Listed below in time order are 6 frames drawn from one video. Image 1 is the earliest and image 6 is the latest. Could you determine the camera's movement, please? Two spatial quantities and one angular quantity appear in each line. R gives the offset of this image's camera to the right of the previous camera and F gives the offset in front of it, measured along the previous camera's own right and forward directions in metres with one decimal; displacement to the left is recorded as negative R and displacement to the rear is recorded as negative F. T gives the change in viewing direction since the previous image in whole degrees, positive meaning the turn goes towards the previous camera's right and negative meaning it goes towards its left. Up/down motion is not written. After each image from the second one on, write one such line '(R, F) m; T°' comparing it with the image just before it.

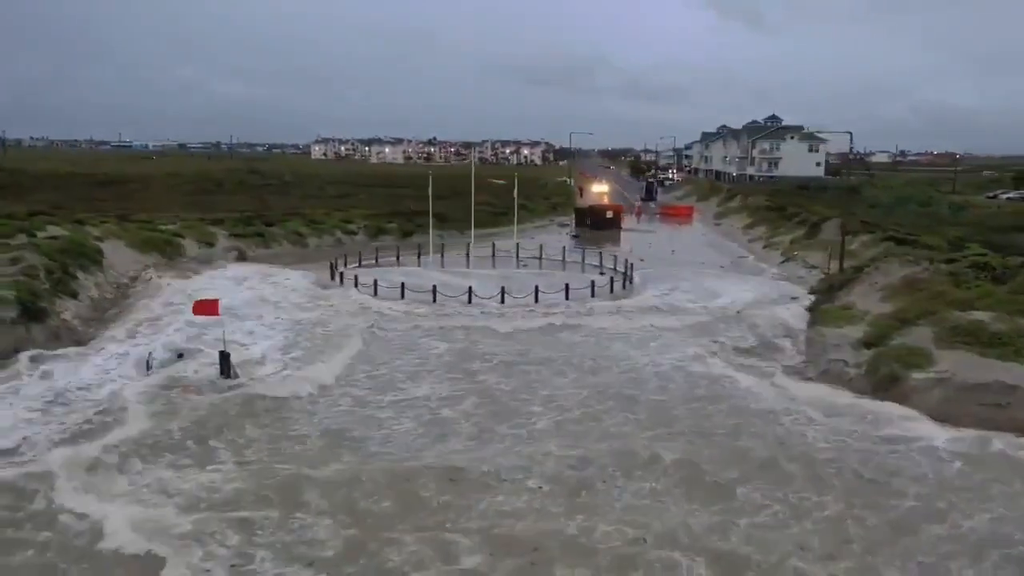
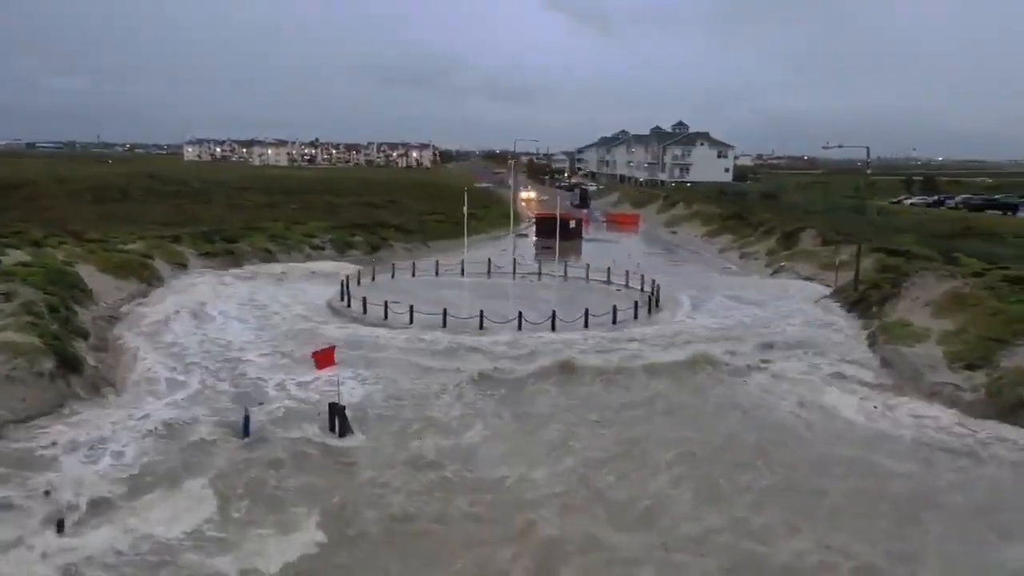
(-5.0, +1.5) m; +9°
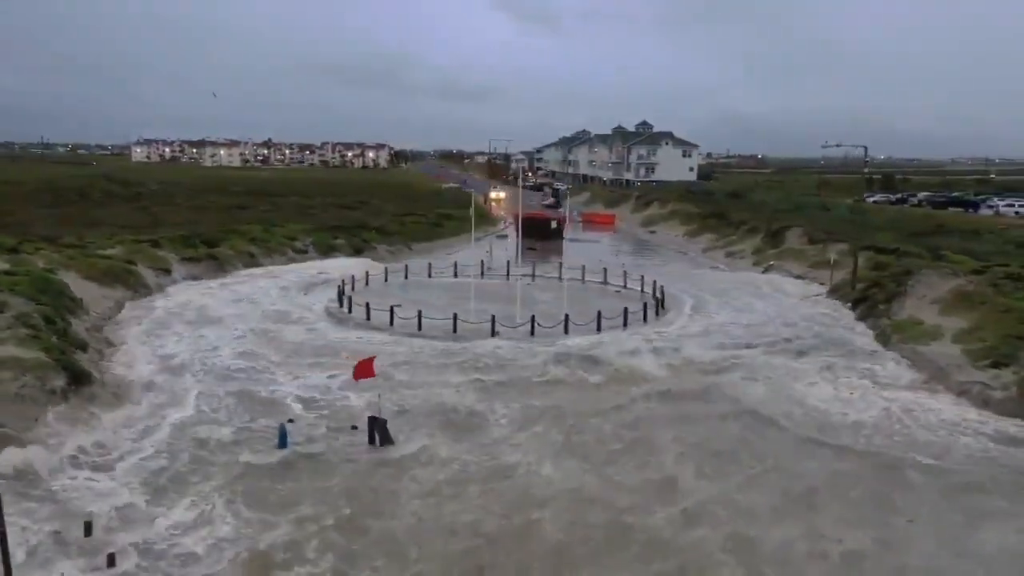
(-1.6, +0.5) m; +3°
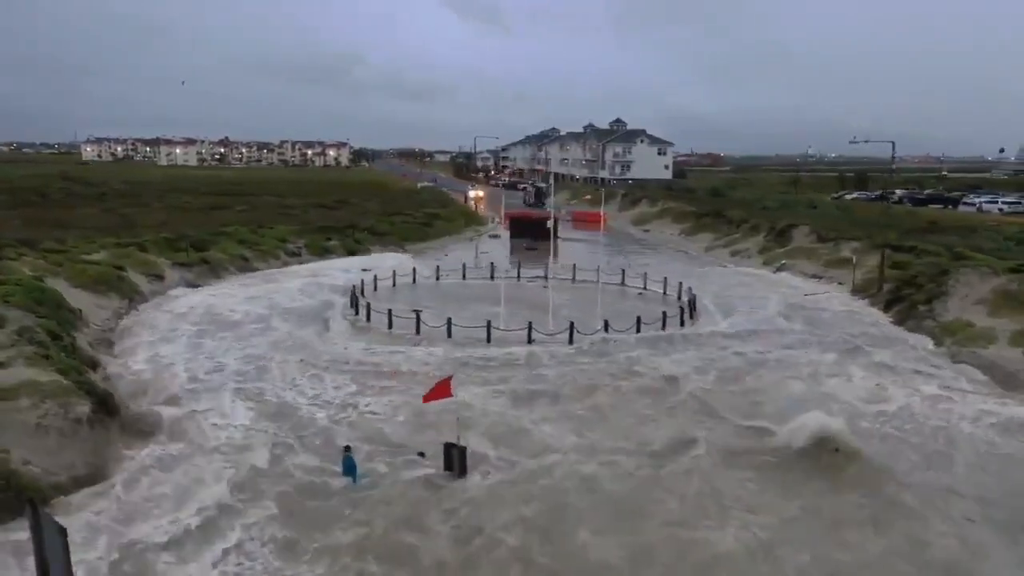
(-2.1, +1.3) m; +3°
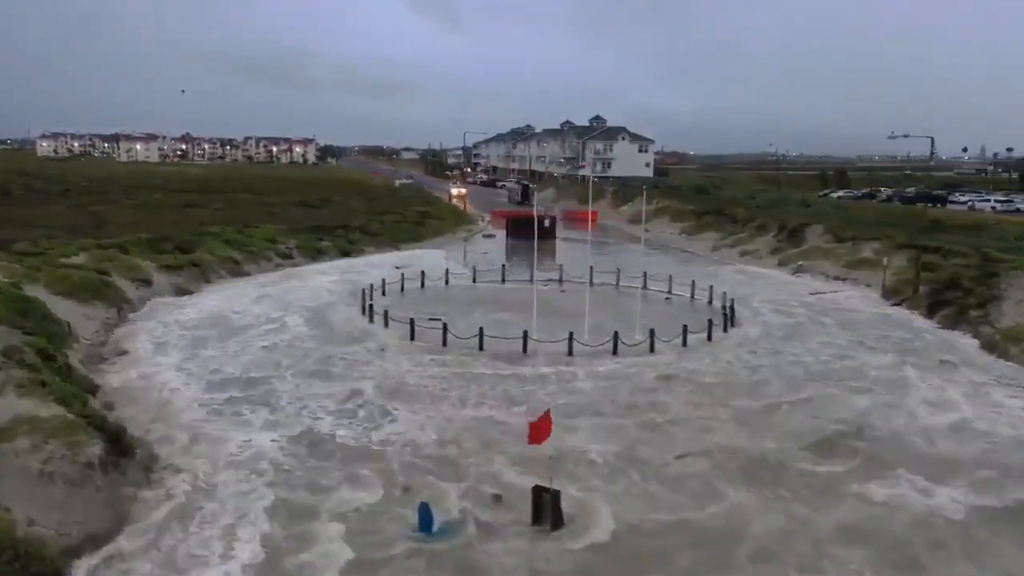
(-1.8, +1.8) m; +3°
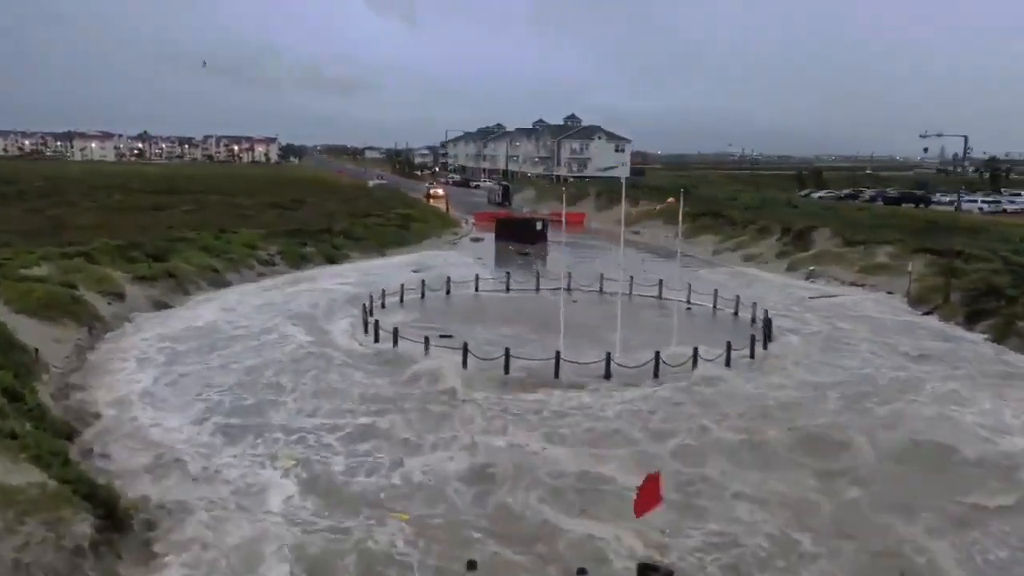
(-1.5, +2.0) m; +3°
